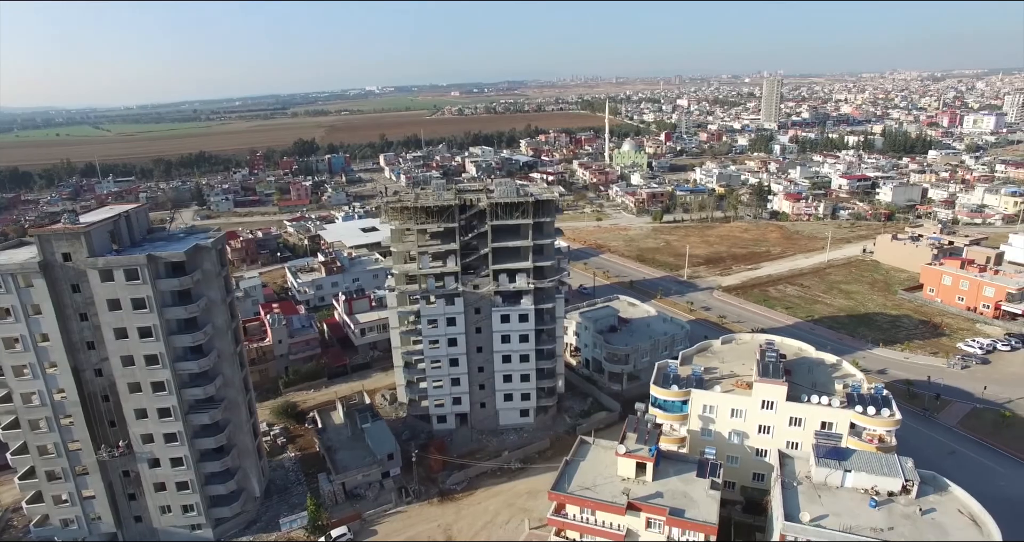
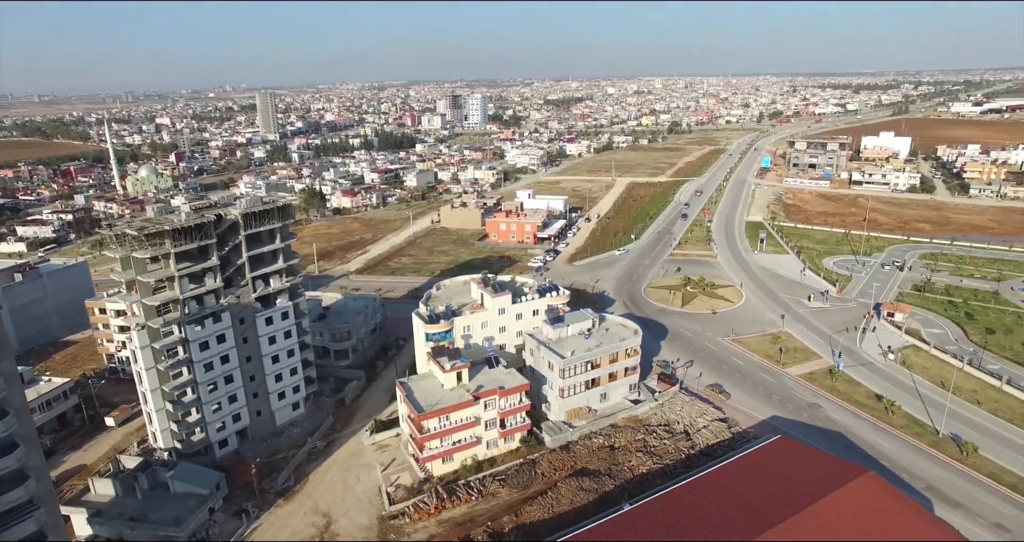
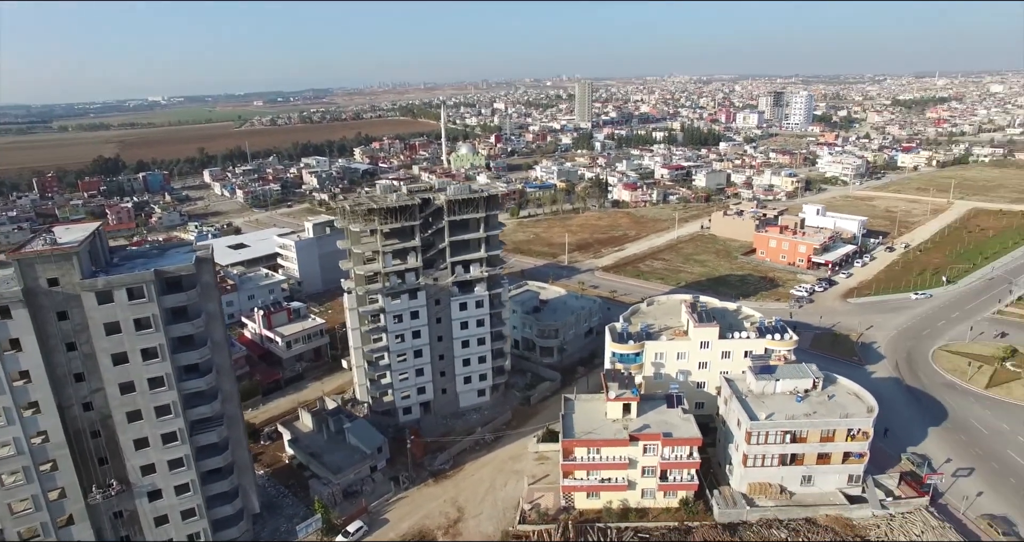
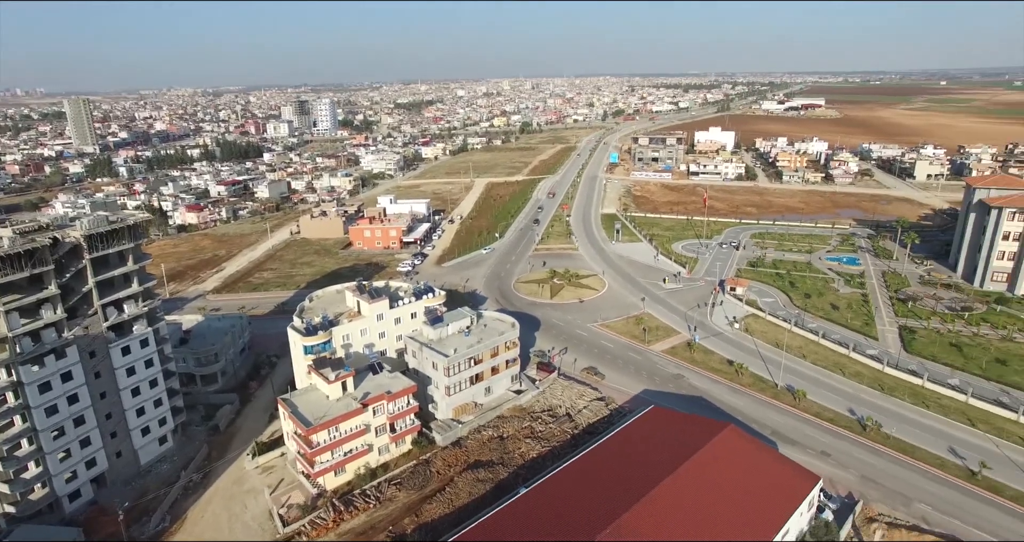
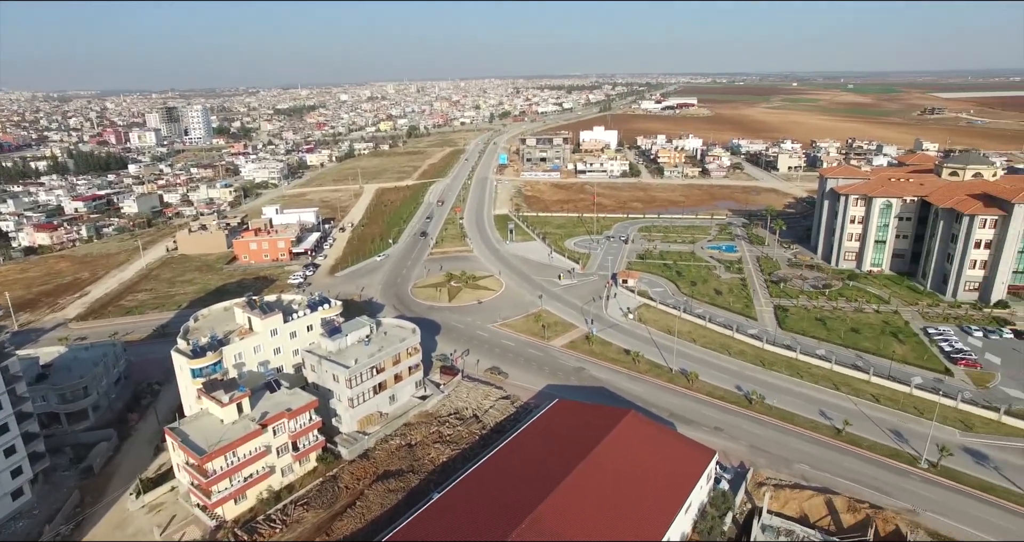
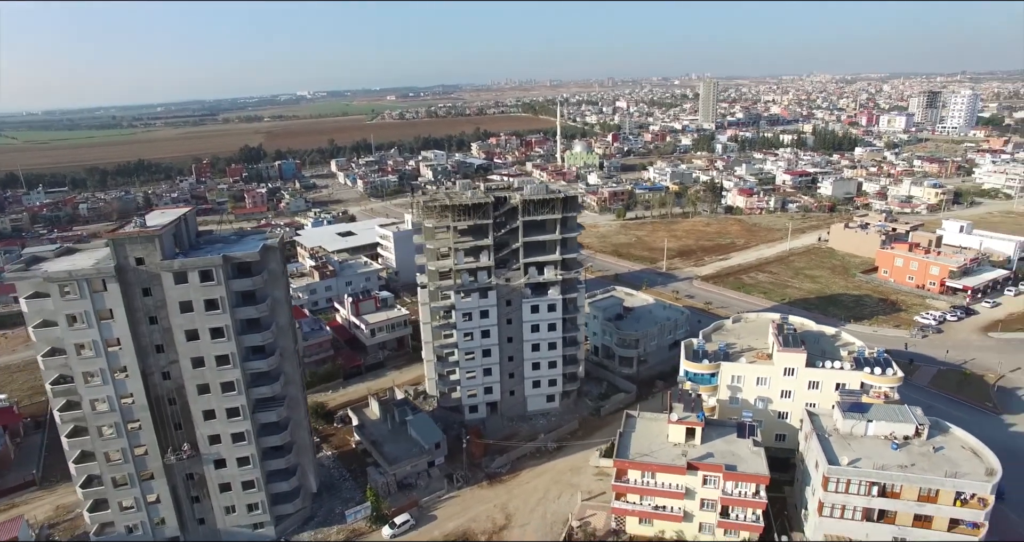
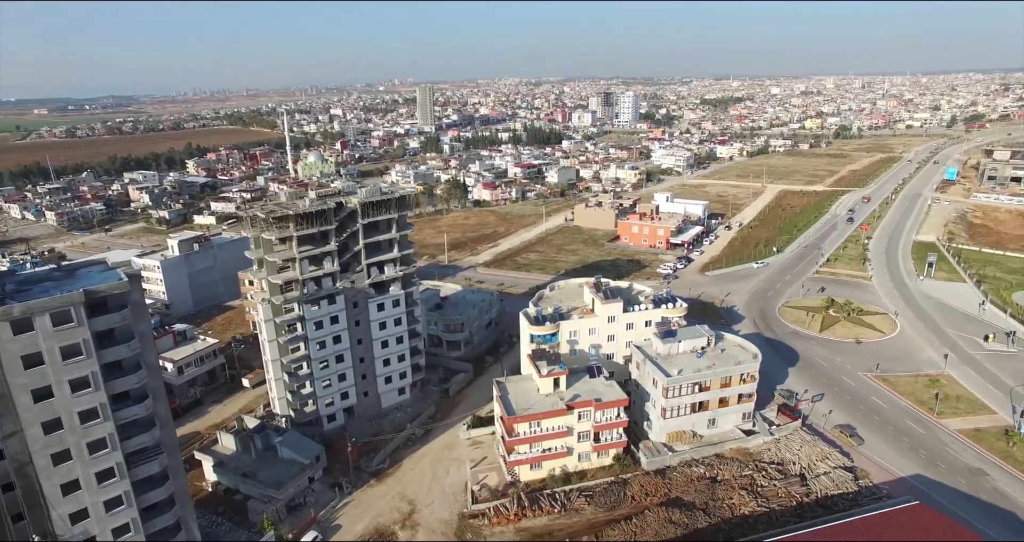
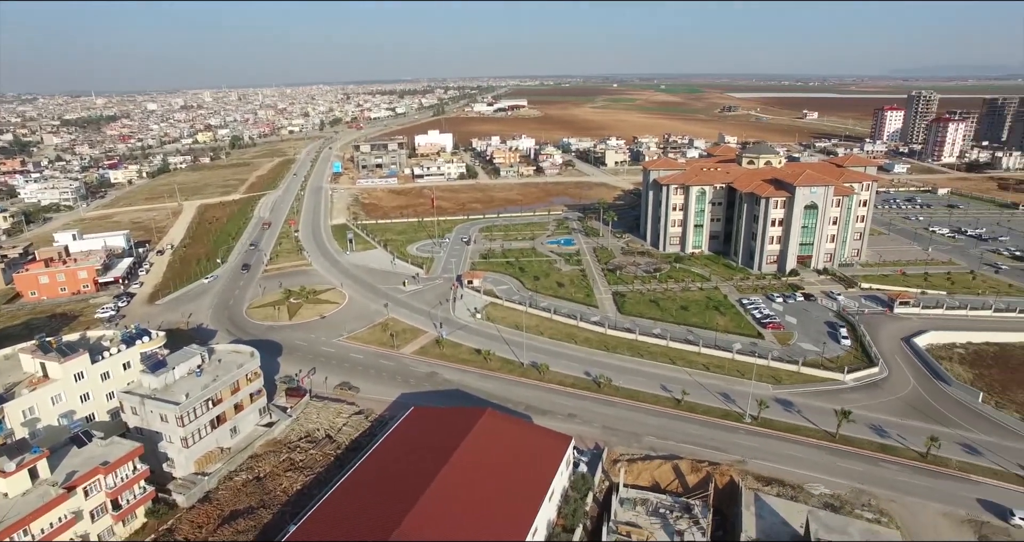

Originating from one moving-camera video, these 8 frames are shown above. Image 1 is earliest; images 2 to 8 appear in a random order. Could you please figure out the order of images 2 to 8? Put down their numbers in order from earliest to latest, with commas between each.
6, 3, 7, 2, 4, 5, 8
